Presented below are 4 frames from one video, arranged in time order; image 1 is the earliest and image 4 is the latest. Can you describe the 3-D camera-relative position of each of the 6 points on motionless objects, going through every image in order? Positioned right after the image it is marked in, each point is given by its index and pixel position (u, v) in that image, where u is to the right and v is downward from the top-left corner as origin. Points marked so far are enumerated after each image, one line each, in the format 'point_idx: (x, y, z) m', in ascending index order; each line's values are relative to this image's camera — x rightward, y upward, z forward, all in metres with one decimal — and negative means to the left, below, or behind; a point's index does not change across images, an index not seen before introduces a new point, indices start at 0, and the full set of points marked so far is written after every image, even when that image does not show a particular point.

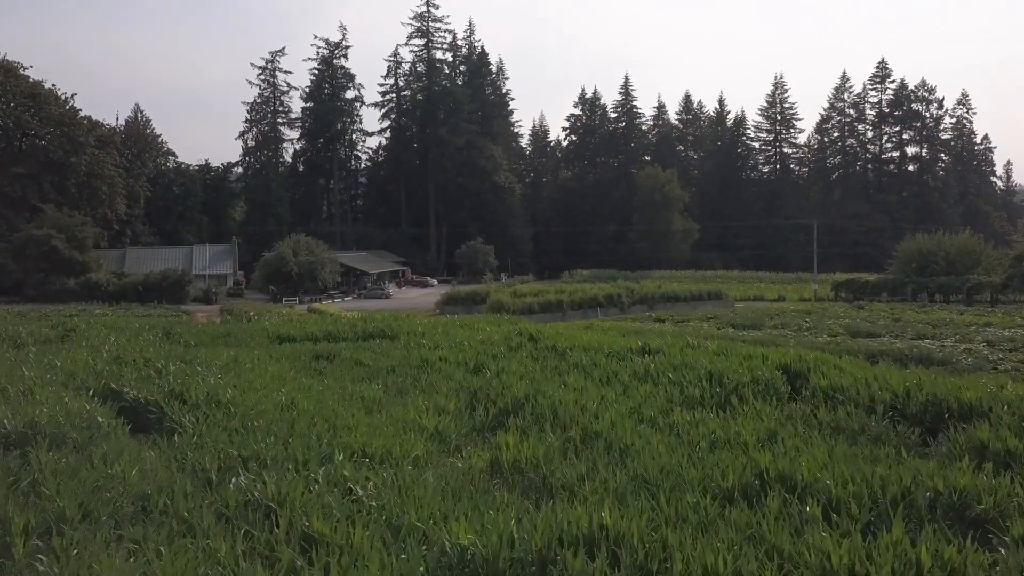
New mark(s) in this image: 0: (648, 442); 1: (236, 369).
0: (+1.5, -1.7, +9.1) m
1: (-4.5, -1.3, +13.5) m
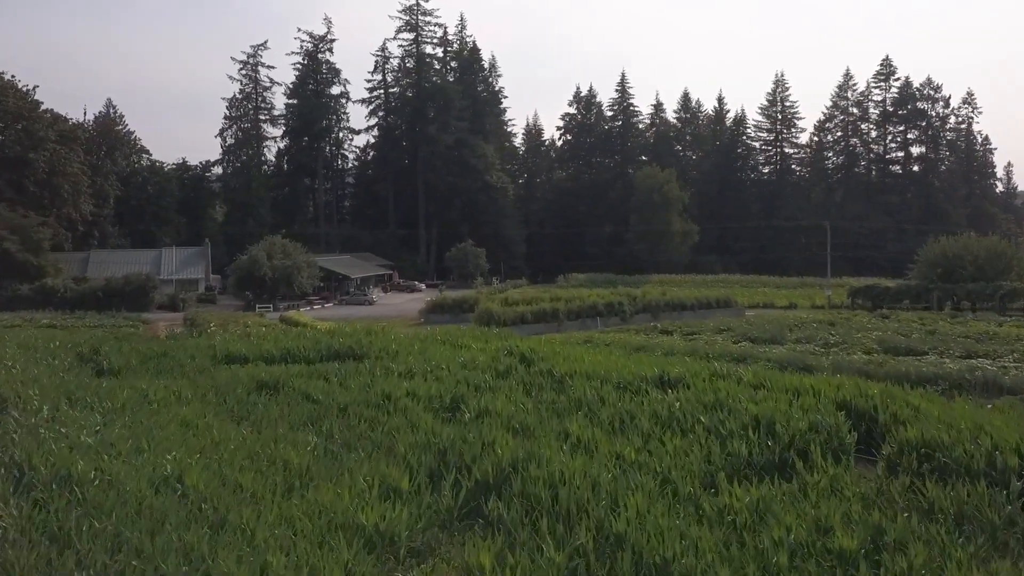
0: (+1.3, -1.9, +5.9) m
1: (-4.7, -1.5, +10.3) m
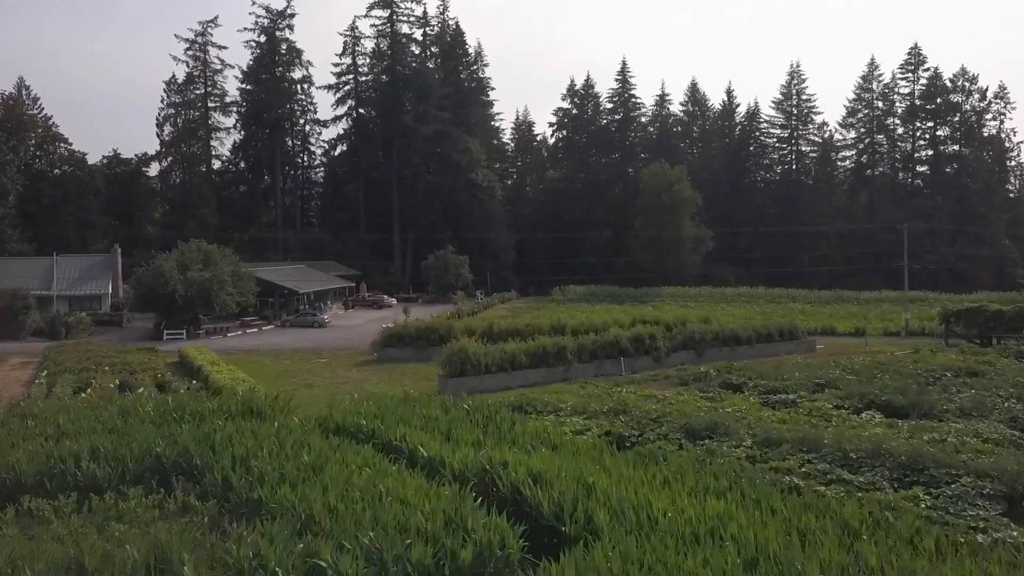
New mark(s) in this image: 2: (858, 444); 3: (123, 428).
0: (+1.3, -2.4, -3.5) m
1: (-4.8, -2.1, +0.8) m
2: (+5.1, -2.3, +12.2) m
3: (-5.2, -1.9, +11.4) m
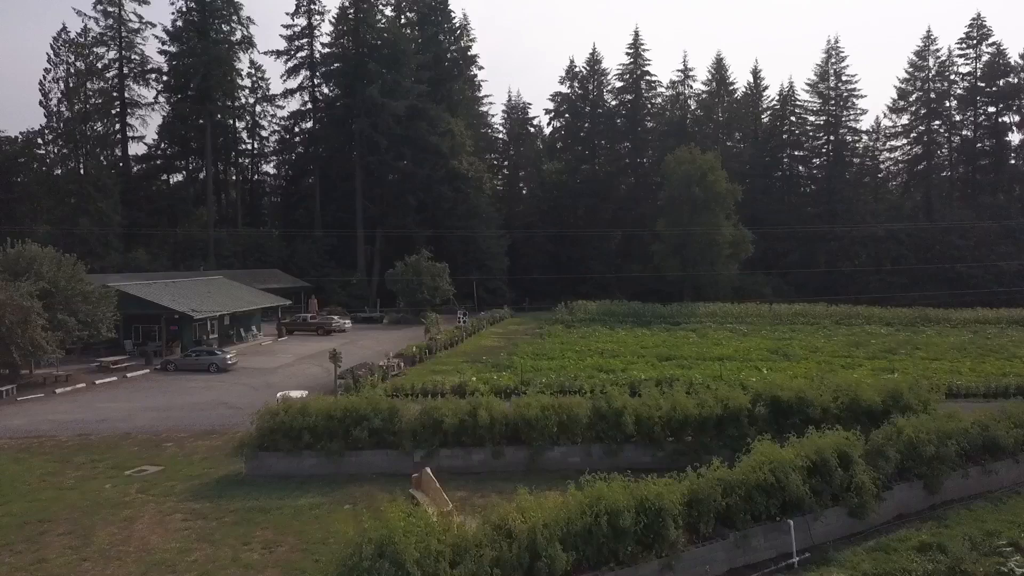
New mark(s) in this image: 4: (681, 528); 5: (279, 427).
0: (+1.8, -3.0, -16.1) m
1: (-4.3, -2.6, -11.9) m
2: (+5.4, -2.9, -0.4) m
3: (-5.0, -2.6, -1.3) m
4: (+1.7, -2.4, +8.3) m
5: (-3.5, -2.1, +13.1) m
